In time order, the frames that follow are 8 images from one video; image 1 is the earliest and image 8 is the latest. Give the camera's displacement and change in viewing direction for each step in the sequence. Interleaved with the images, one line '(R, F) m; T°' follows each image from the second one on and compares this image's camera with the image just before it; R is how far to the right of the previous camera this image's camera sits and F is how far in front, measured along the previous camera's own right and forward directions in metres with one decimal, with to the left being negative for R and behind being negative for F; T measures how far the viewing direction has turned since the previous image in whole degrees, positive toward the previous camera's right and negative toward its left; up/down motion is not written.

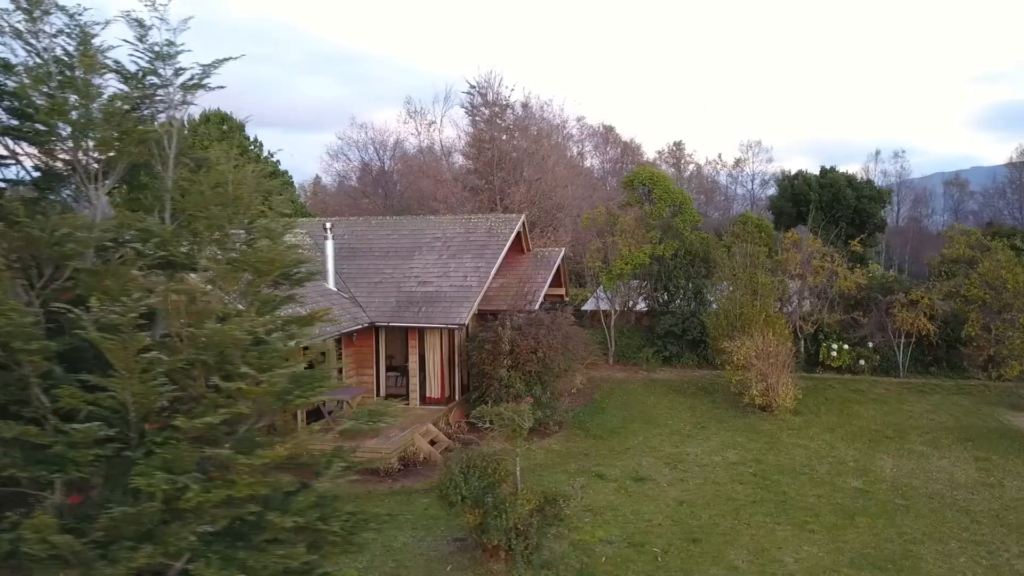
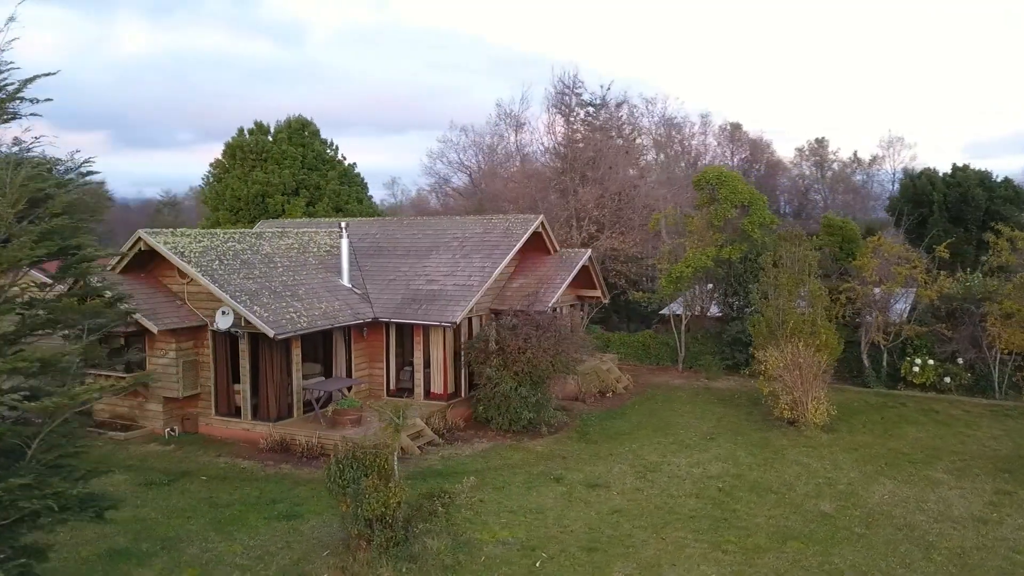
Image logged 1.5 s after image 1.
(+3.3, +0.2) m; -12°
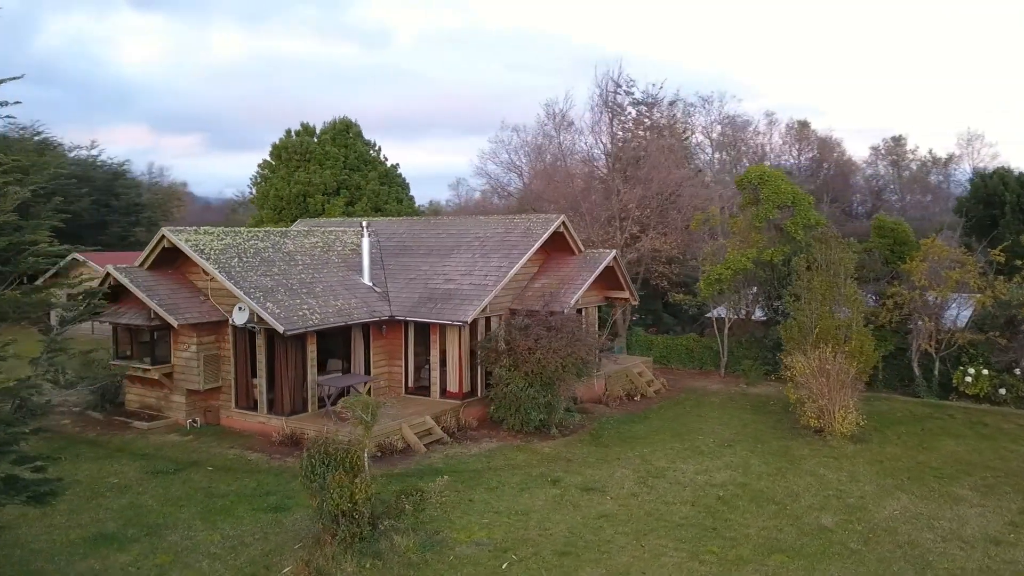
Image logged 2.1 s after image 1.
(+1.2, +0.1) m; -6°
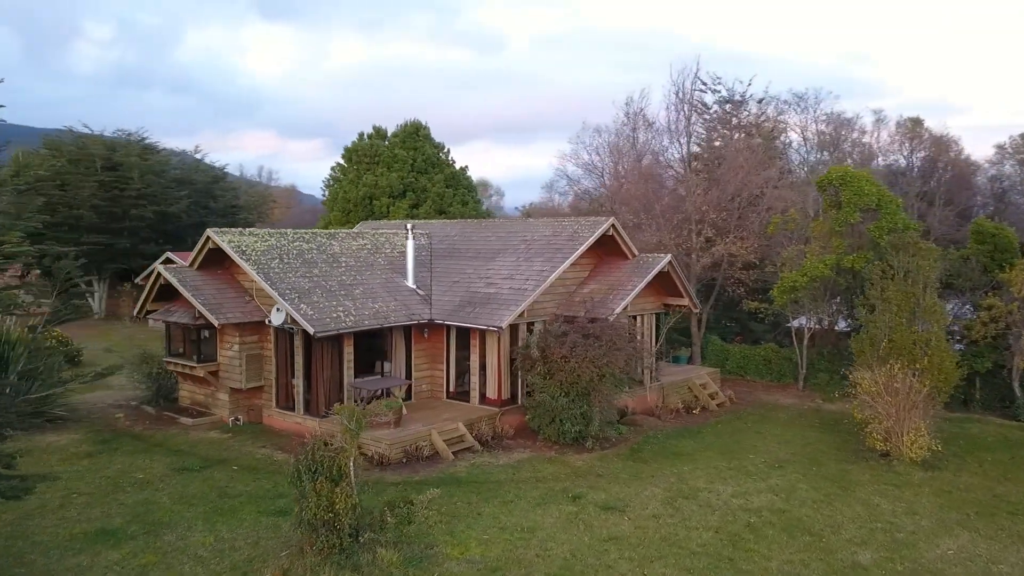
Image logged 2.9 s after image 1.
(+1.3, +0.6) m; -8°
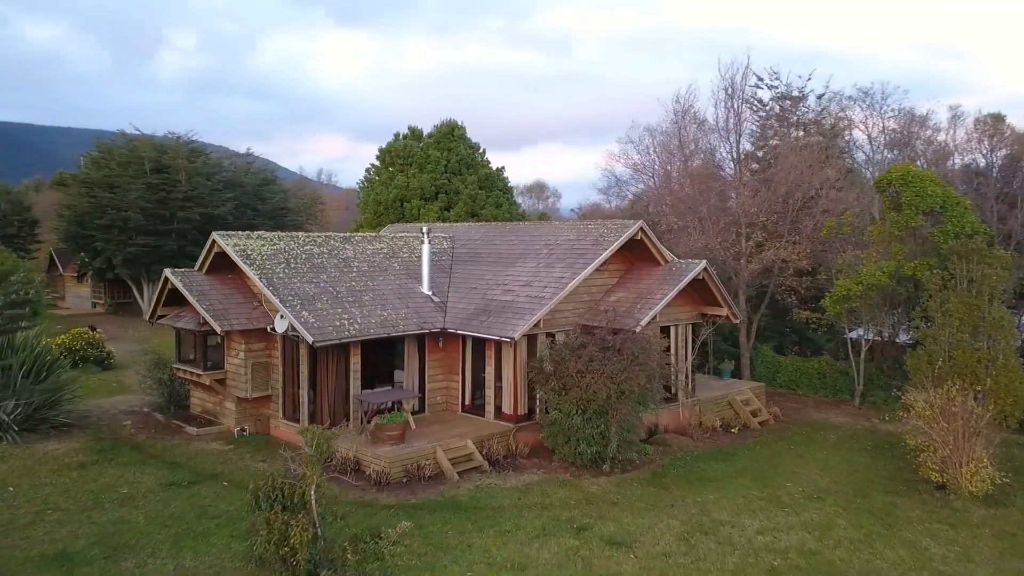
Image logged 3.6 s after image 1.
(+0.9, +1.0) m; -5°
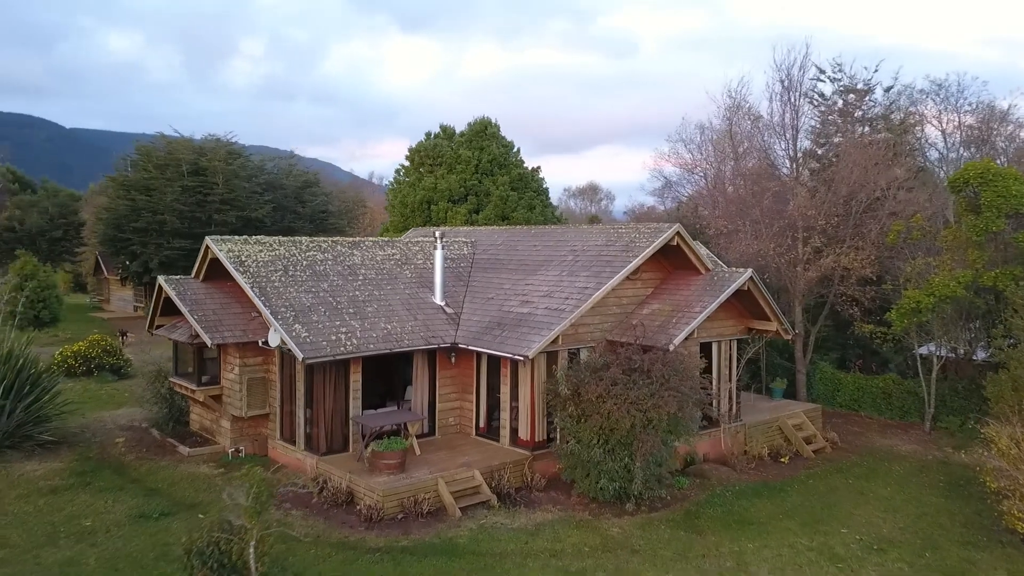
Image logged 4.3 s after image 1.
(+0.7, +1.5) m; -4°
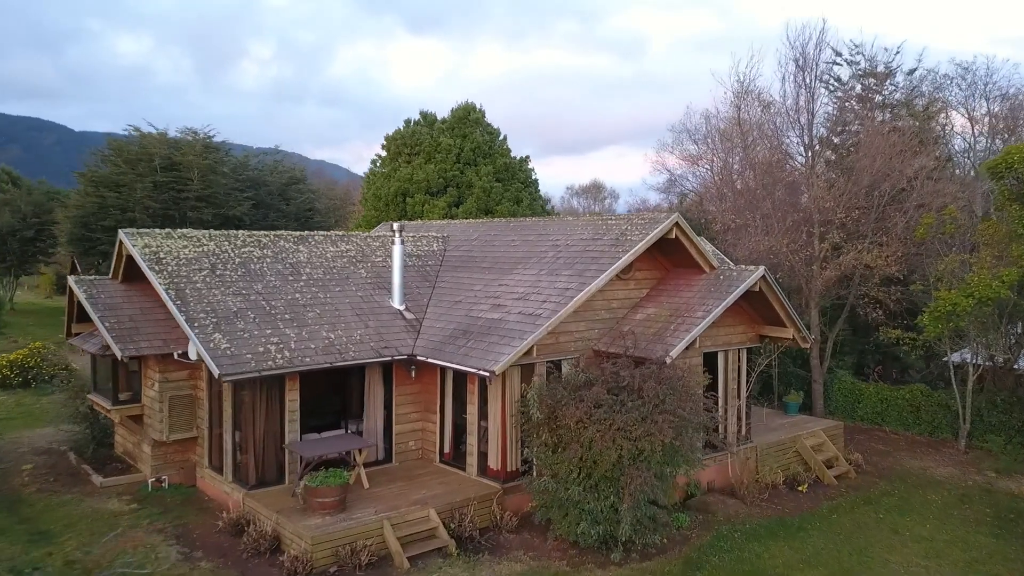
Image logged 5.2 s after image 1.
(+0.6, +2.1) m; -1°
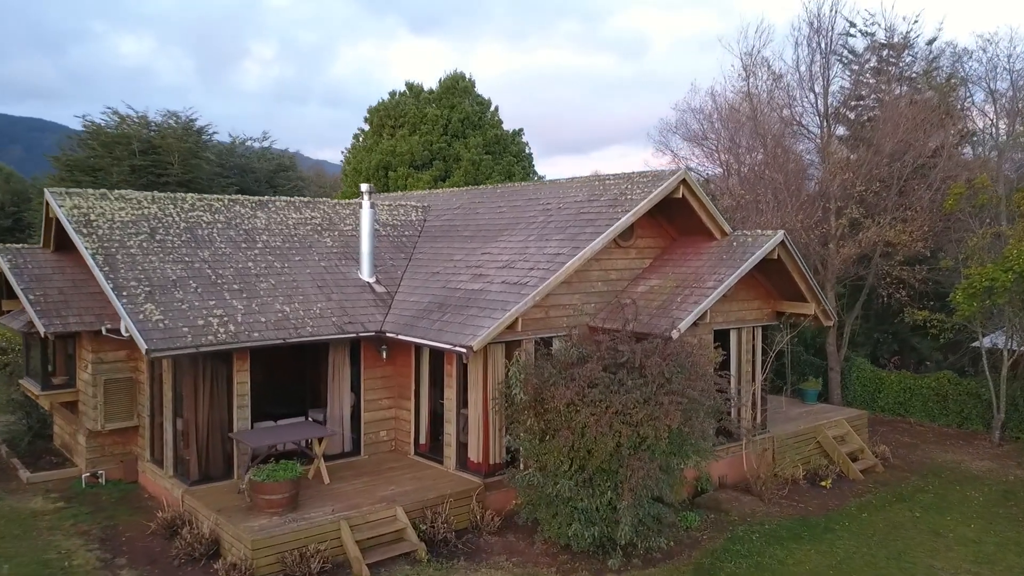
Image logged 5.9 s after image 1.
(+0.2, +1.5) m; 0°
